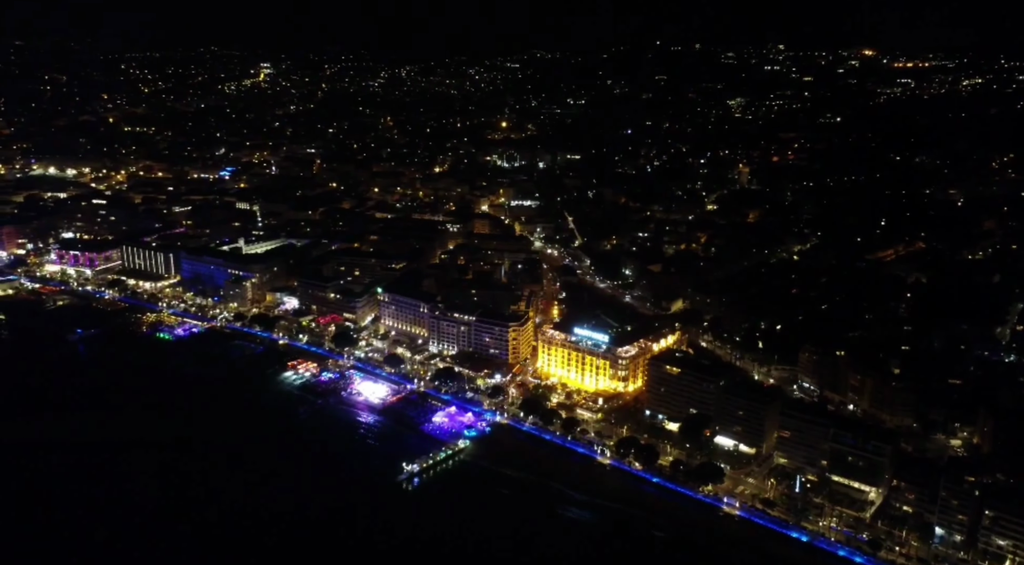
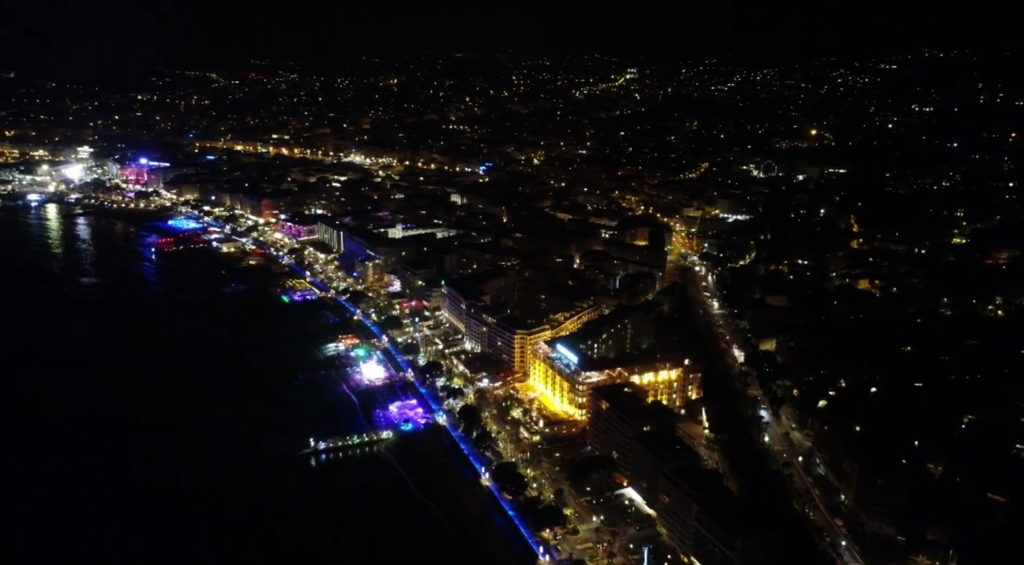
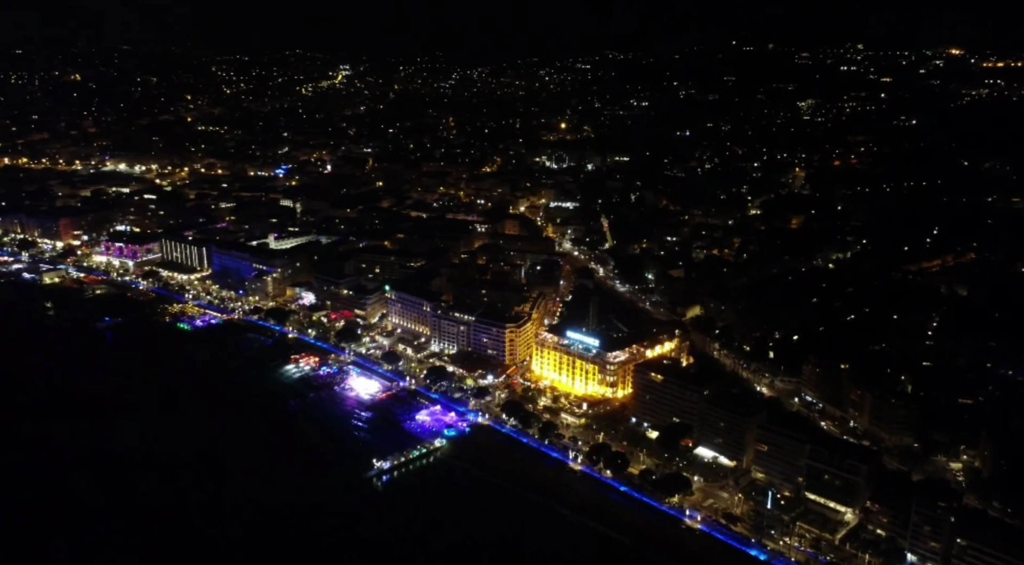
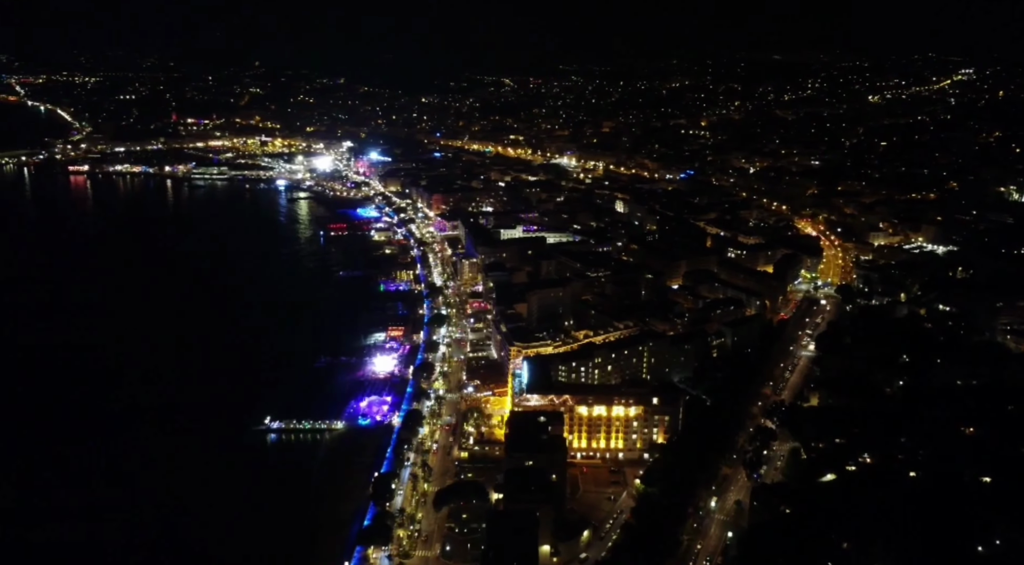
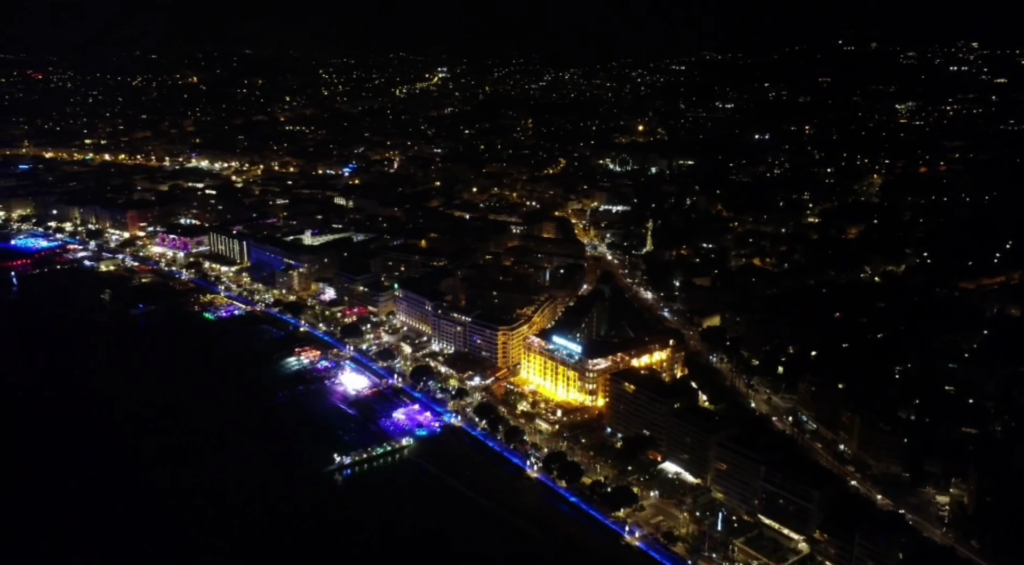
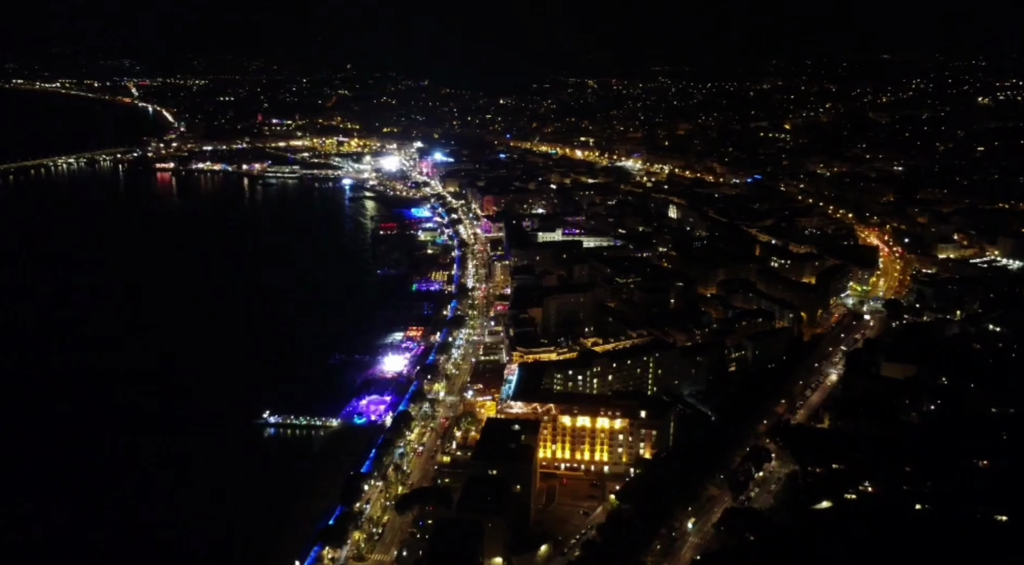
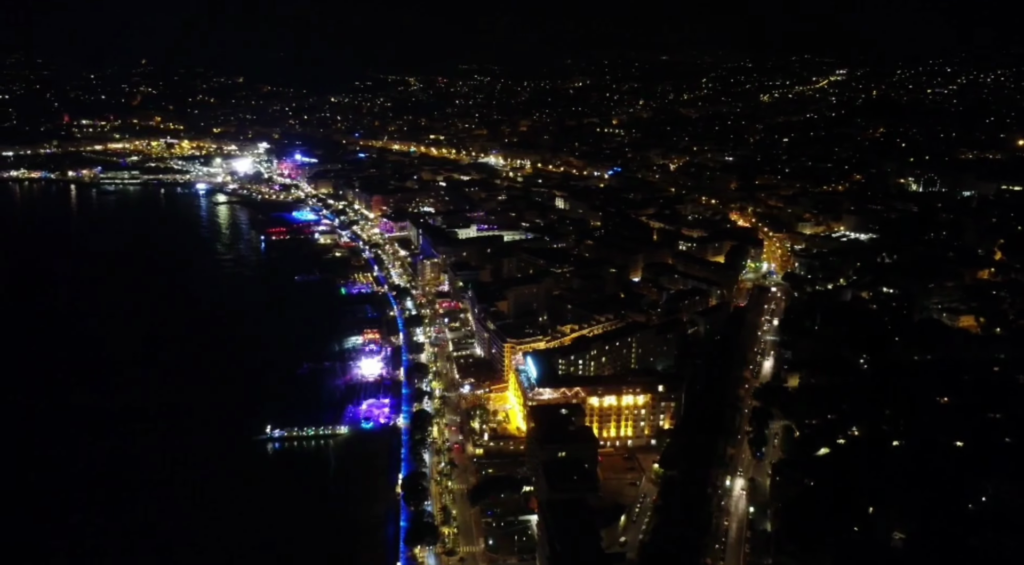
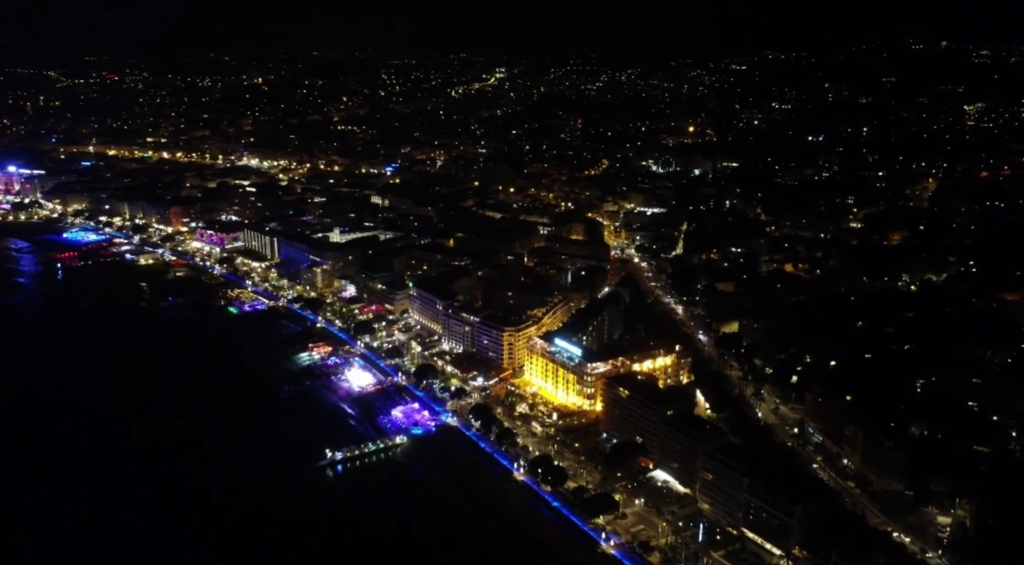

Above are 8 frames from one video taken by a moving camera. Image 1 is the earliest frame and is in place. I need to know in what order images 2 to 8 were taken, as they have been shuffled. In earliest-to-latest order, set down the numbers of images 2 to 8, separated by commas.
3, 5, 8, 2, 7, 4, 6
